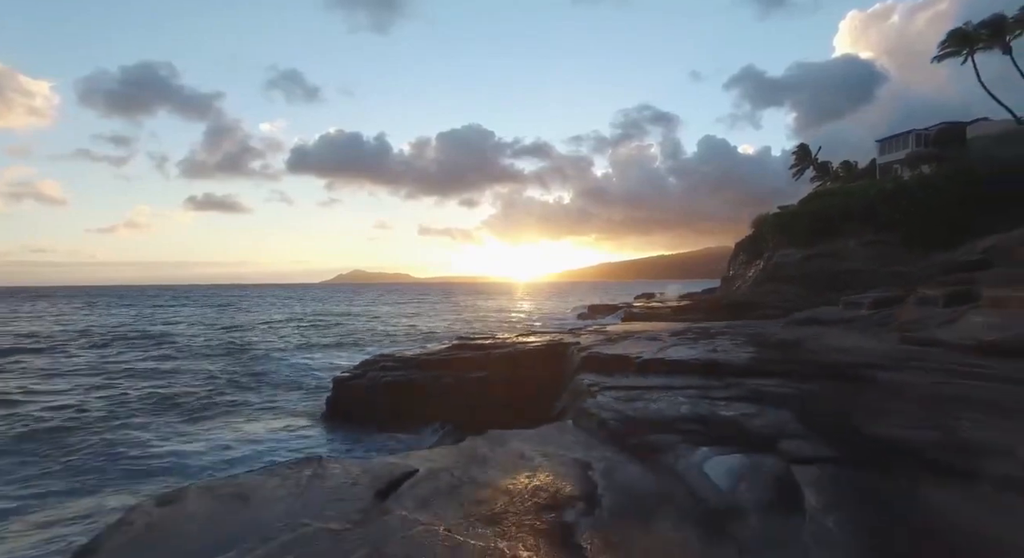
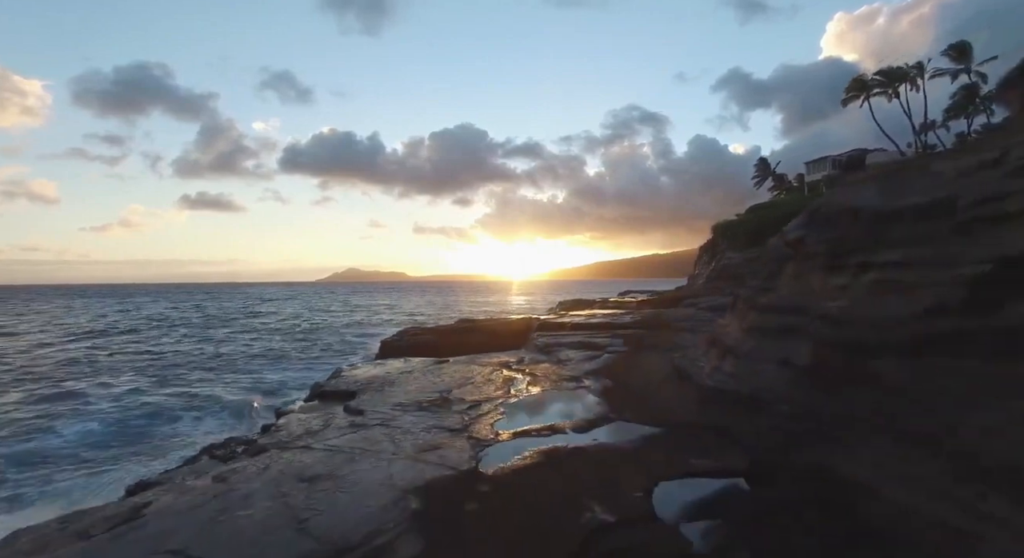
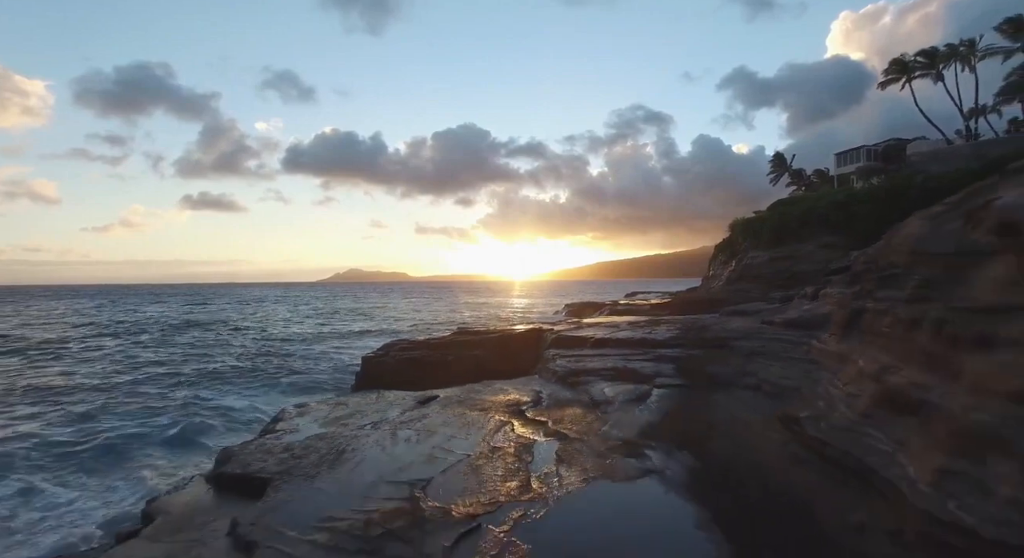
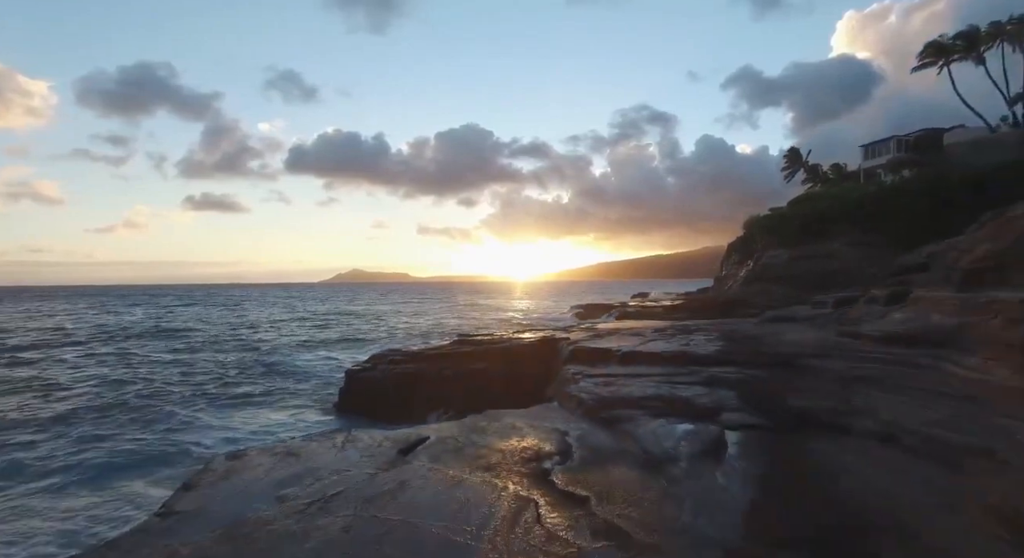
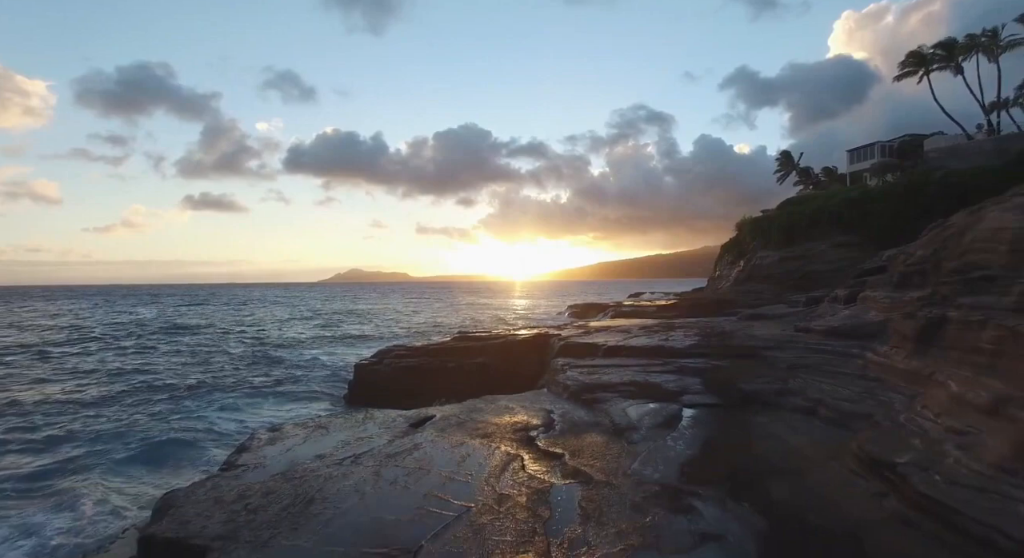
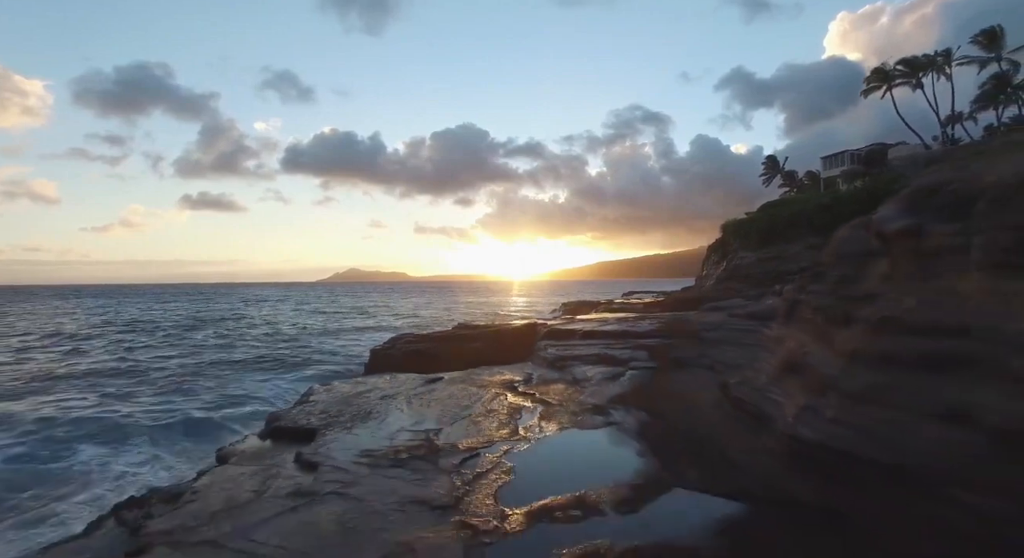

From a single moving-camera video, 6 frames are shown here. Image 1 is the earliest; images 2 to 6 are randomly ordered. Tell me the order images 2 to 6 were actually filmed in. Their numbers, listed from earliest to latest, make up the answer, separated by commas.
4, 5, 3, 6, 2
